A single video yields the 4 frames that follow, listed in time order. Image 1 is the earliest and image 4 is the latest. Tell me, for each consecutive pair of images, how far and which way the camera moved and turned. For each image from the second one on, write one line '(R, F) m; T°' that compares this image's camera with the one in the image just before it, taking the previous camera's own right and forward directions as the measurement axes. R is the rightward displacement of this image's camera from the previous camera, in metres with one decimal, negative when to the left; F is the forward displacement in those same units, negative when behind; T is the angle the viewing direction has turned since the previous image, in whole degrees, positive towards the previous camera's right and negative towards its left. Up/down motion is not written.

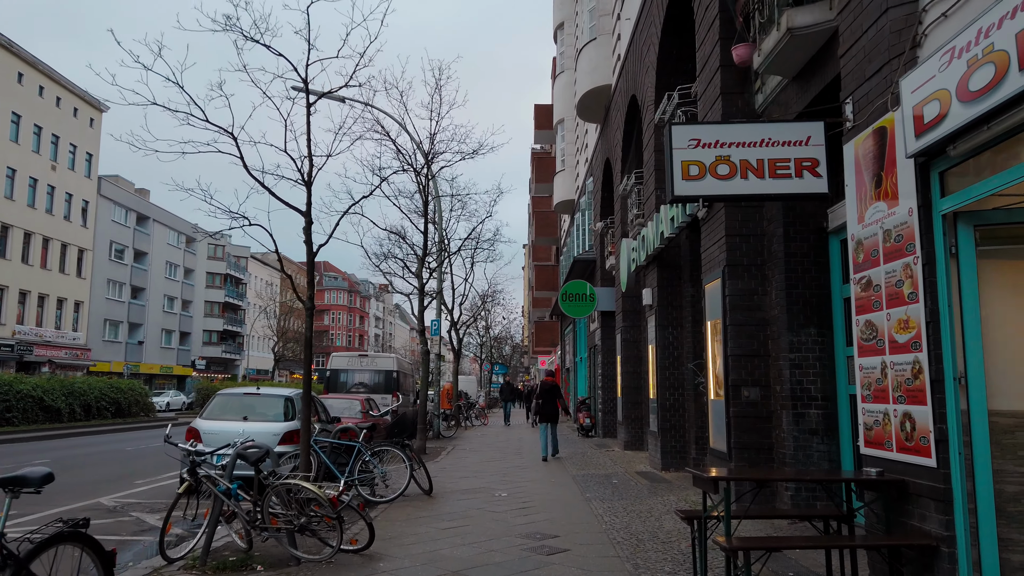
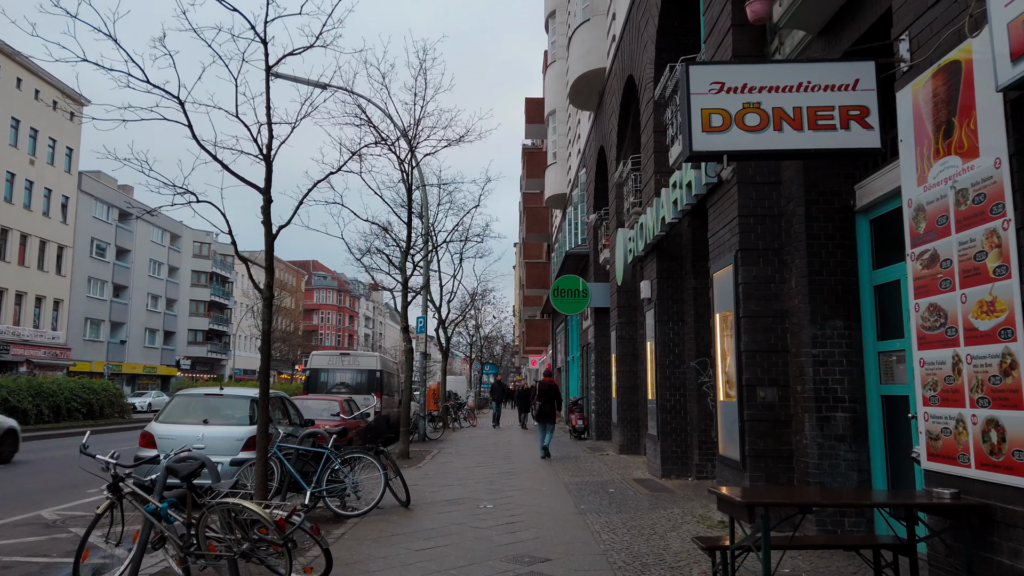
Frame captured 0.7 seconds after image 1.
(+0.1, +1.0) m; +1°
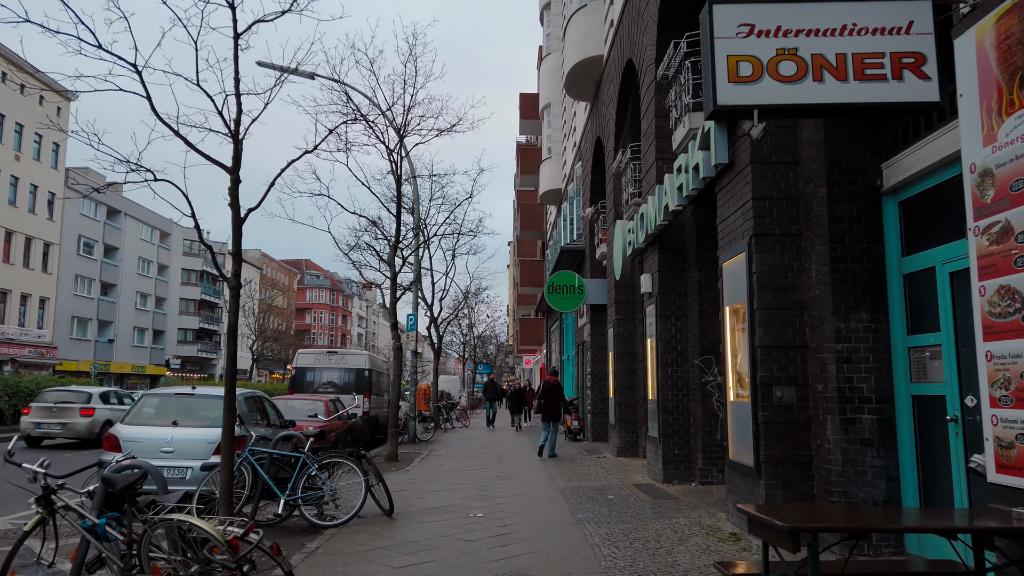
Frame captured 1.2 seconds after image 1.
(0.0, +0.7) m; 0°
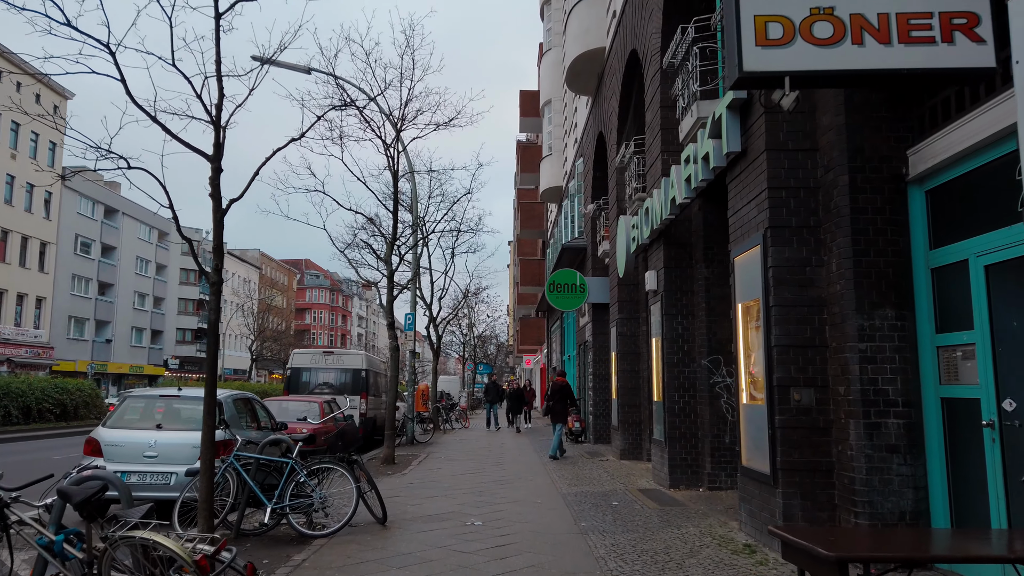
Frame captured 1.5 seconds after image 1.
(0.0, +0.4) m; 0°
